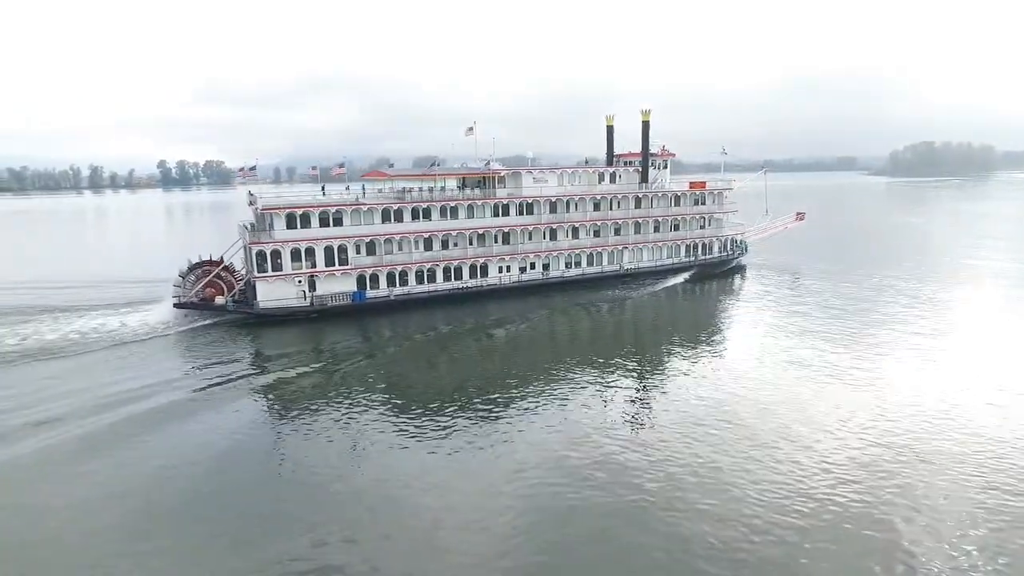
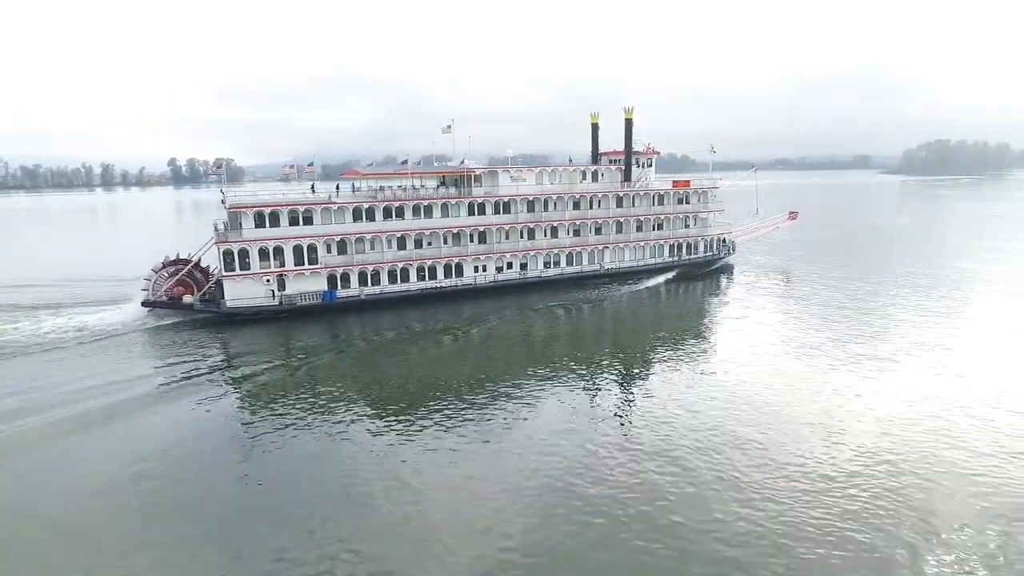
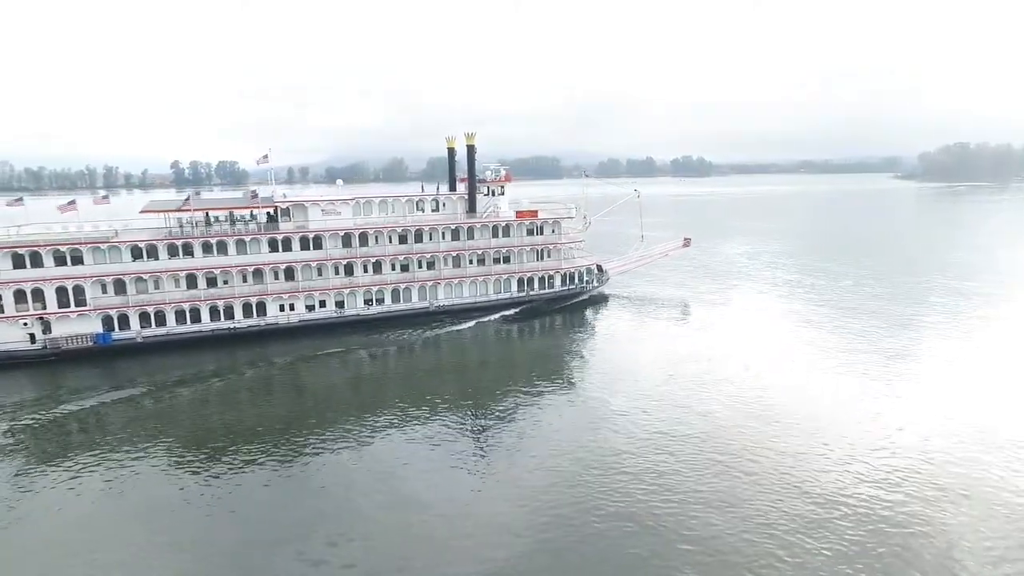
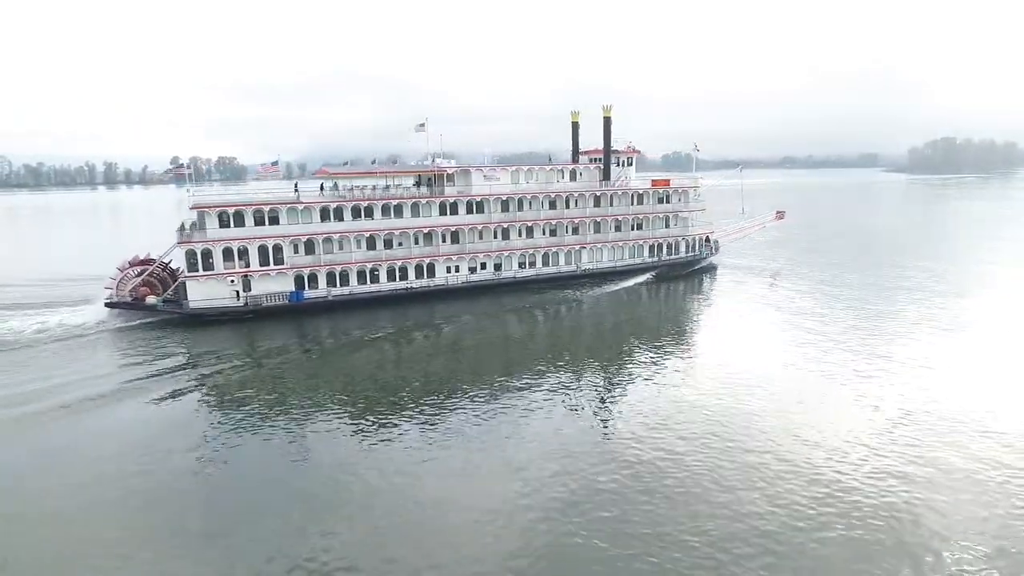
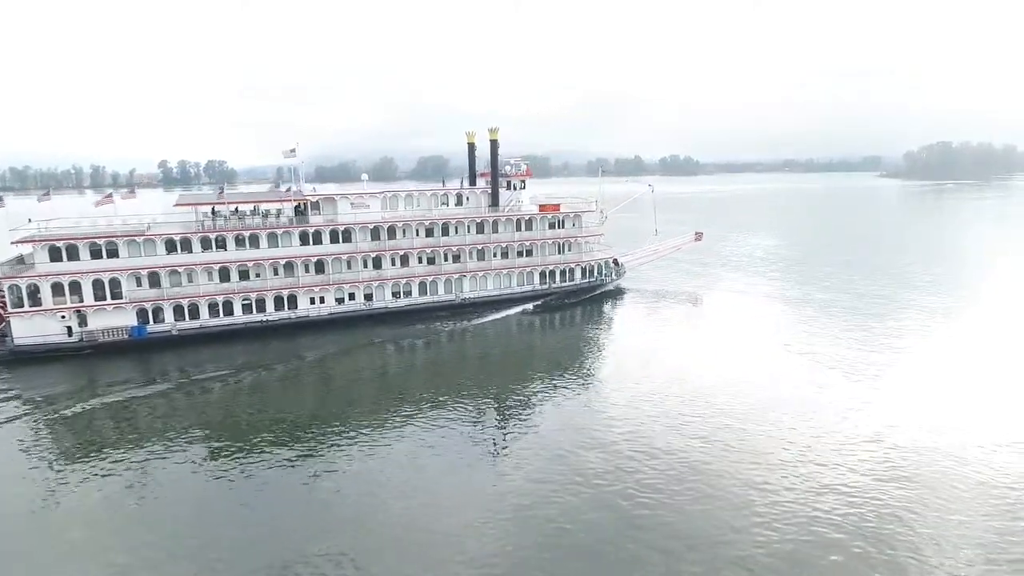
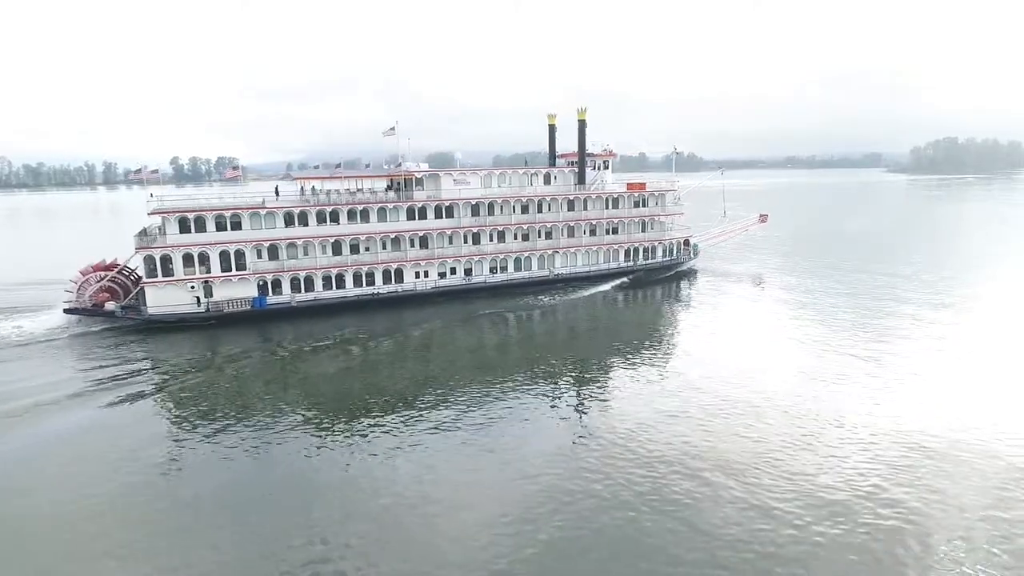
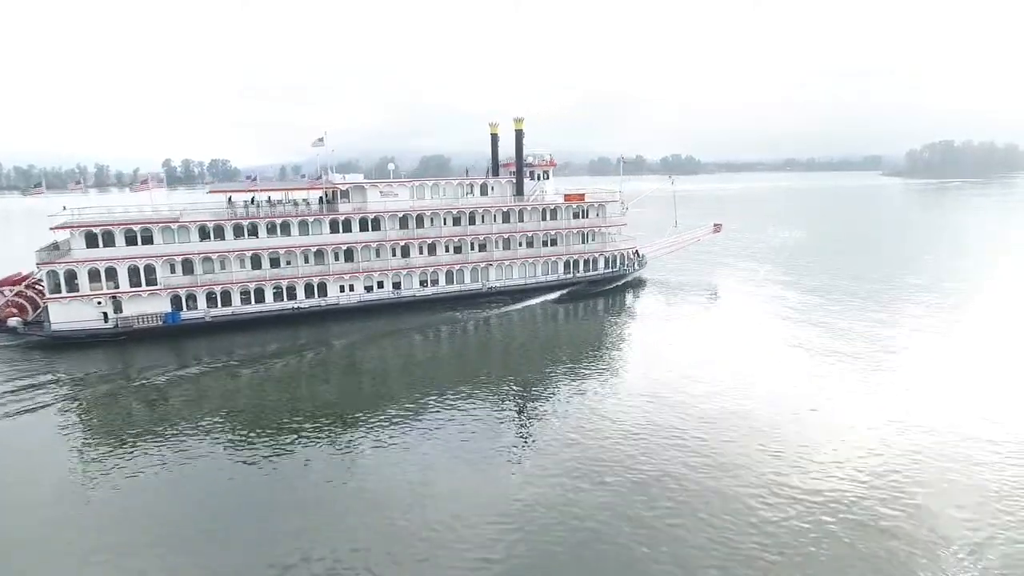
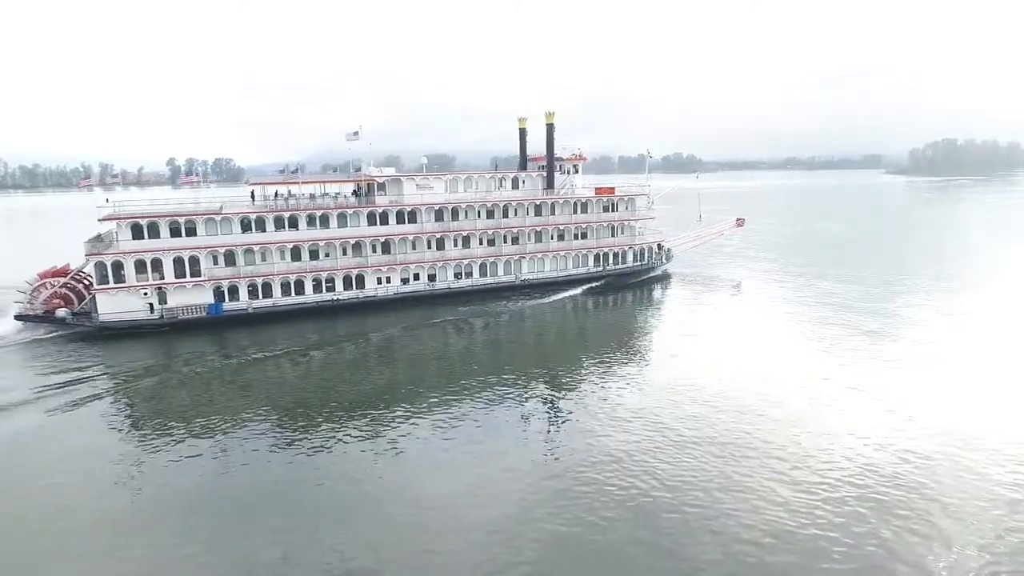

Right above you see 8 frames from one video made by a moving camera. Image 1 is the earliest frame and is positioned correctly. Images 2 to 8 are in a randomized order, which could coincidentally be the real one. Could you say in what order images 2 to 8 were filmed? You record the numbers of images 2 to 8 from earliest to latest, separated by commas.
2, 4, 6, 8, 7, 5, 3
